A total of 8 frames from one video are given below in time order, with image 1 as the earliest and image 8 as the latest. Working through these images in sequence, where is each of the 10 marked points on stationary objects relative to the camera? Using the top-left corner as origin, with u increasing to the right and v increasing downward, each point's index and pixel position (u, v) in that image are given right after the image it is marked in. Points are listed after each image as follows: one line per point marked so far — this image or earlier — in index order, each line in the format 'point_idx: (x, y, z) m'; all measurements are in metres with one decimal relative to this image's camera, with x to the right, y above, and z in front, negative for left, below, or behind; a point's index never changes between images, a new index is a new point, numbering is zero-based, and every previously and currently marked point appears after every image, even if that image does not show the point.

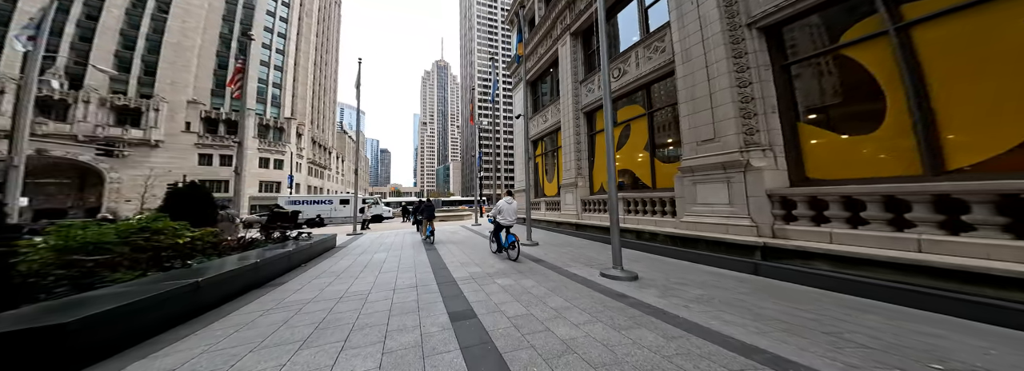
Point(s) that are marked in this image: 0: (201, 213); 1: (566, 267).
0: (-7.8, -1.0, +6.5) m
1: (+1.1, -1.6, +4.7) m
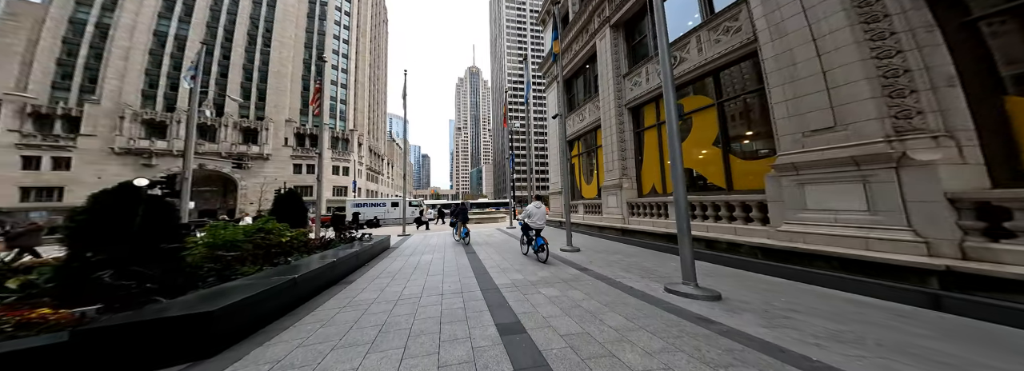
0: (-6.7, -1.1, +7.2) m
1: (+1.9, -1.7, +4.2) m
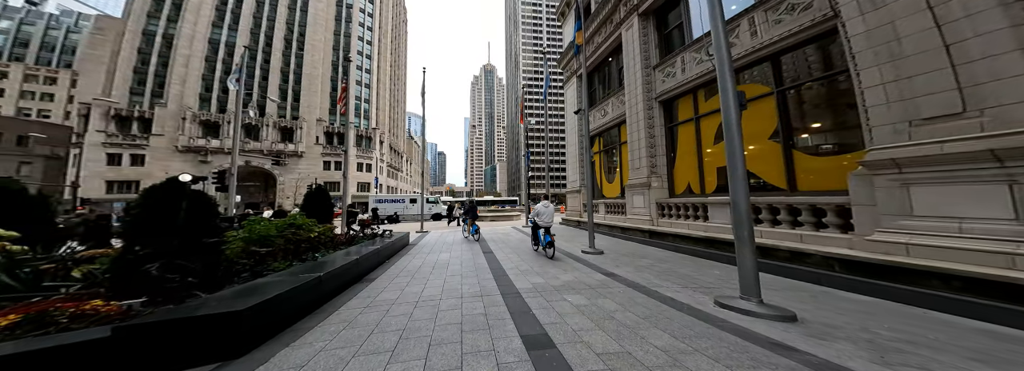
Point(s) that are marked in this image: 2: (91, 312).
0: (-6.0, -1.0, +7.4) m
1: (+2.4, -1.6, +3.9) m
2: (-4.2, -1.3, +2.4) m
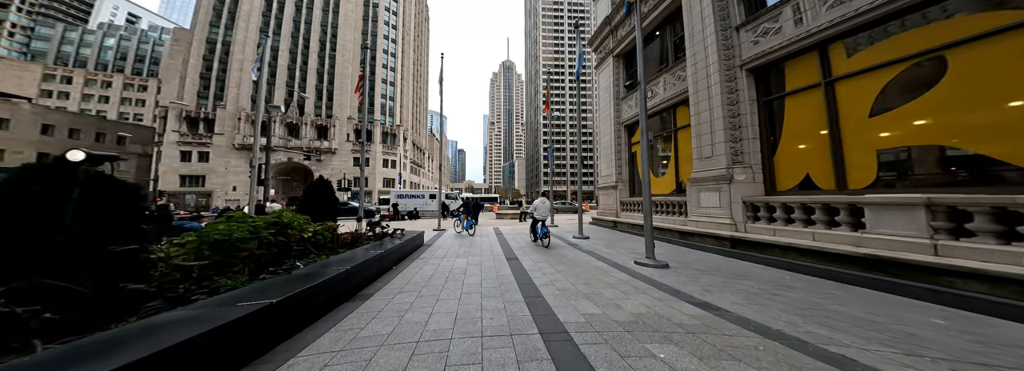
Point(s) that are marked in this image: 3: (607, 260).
0: (-5.1, -0.7, +6.3) m
1: (+2.9, -1.5, +2.2) m
2: (-3.8, -1.0, +1.2) m
3: (+2.5, -2.0, +6.4) m
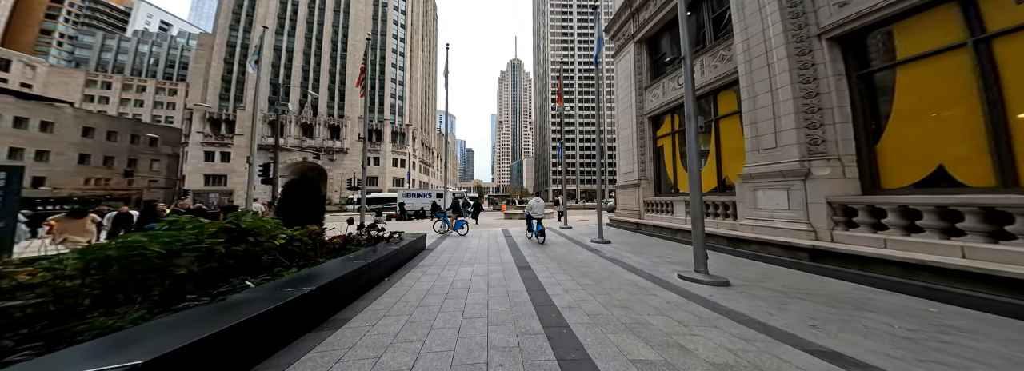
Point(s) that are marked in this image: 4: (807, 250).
0: (-4.8, -0.6, +5.4) m
1: (+3.1, -1.4, +1.0) m
2: (-3.6, -0.9, +0.2) m
3: (+2.8, -1.9, +5.3) m
4: (+6.1, -1.3, +4.9) m
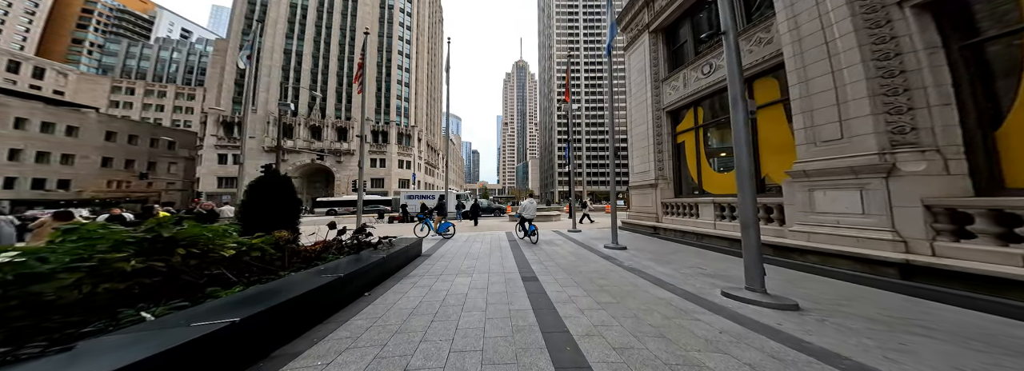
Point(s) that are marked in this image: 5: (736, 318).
0: (-4.7, -0.5, +4.7) m
1: (+3.1, -1.3, +0.1) m
2: (-3.6, -0.8, -0.5) m
3: (+2.9, -1.9, +4.4) m
4: (+6.2, -1.3, +4.0) m
5: (+2.9, -1.7, +3.0) m
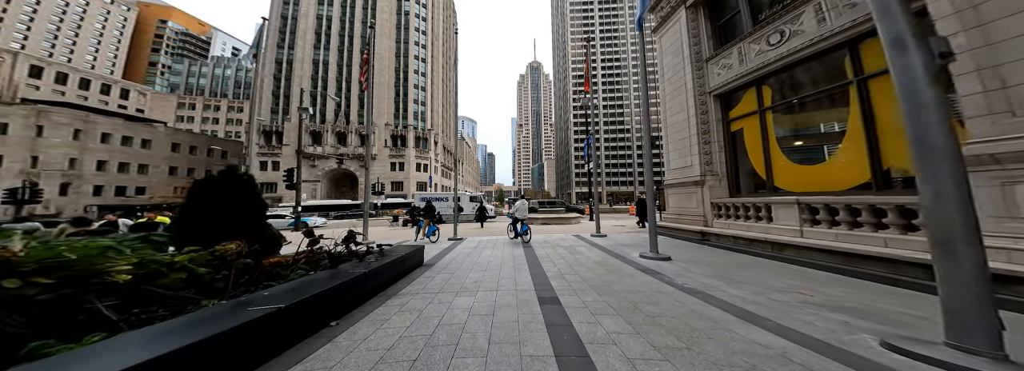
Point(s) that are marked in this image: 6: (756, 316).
0: (-4.5, -0.4, +3.7) m
1: (+3.0, -1.2, -1.3) m
2: (-3.8, -0.7, -1.5) m
3: (+3.1, -1.7, +2.9) m
4: (+6.3, -1.2, +2.3) m
5: (+2.9, -1.6, +1.5) m
6: (+3.1, -1.7, +3.1) m
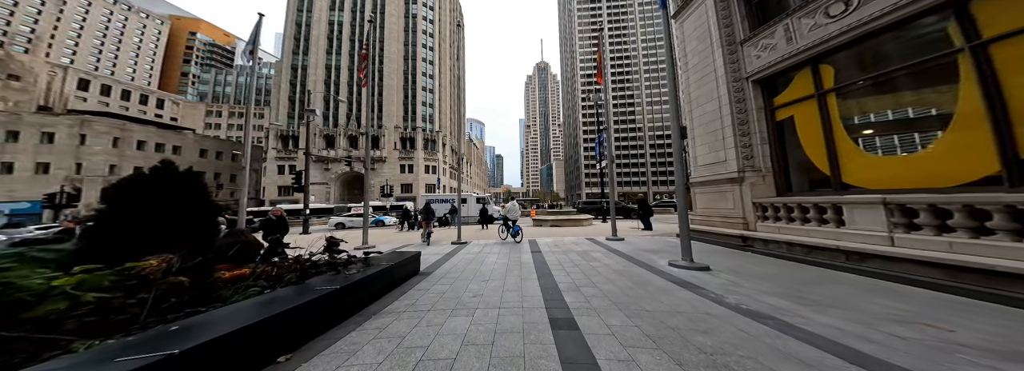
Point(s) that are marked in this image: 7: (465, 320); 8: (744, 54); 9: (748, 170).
0: (-4.5, -0.3, +3.0) m
1: (+2.8, -1.0, -2.3) m
2: (-3.9, -0.5, -2.2) m
3: (+3.1, -1.6, +1.9) m
4: (+6.3, -1.0, +1.2) m
5: (+2.9, -1.4, +0.6) m
6: (+3.2, -1.6, +2.1) m
7: (-0.7, -2.0, +3.6) m
8: (+7.6, +4.5, +7.8) m
9: (+6.9, +0.4, +7.1) m
